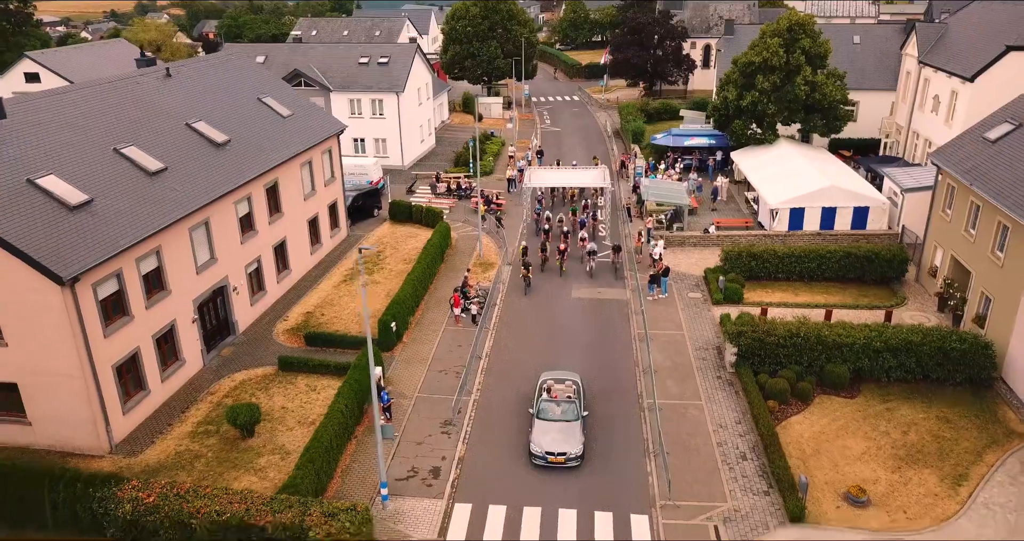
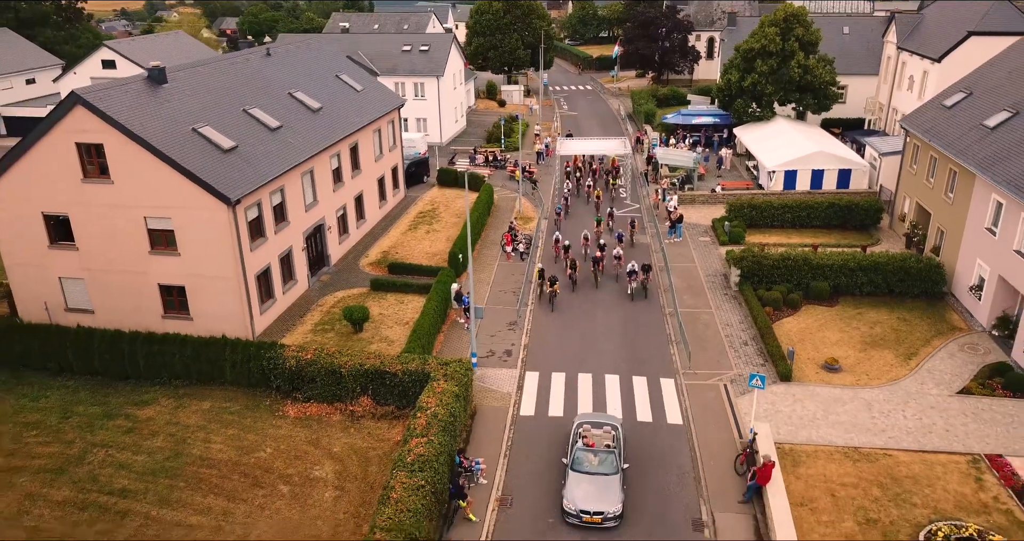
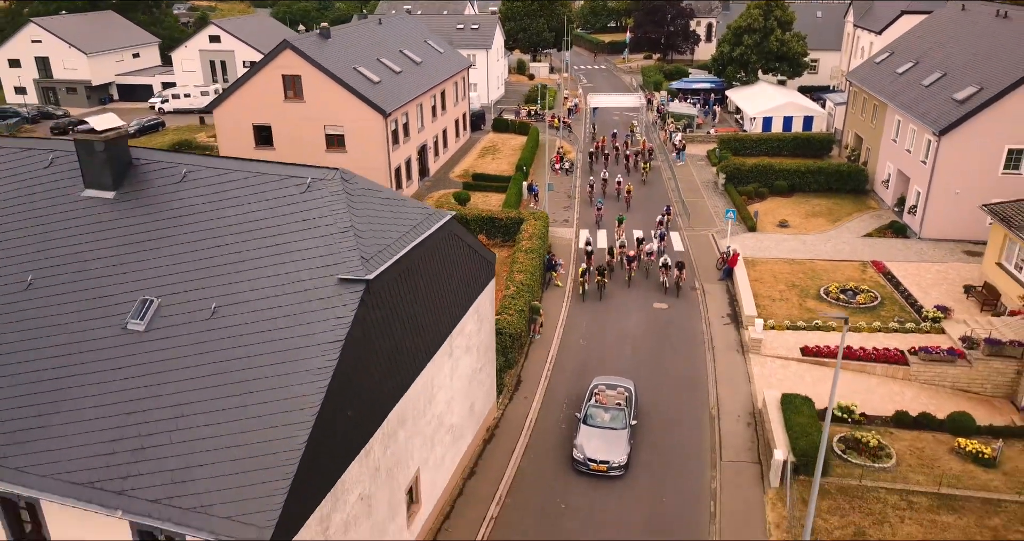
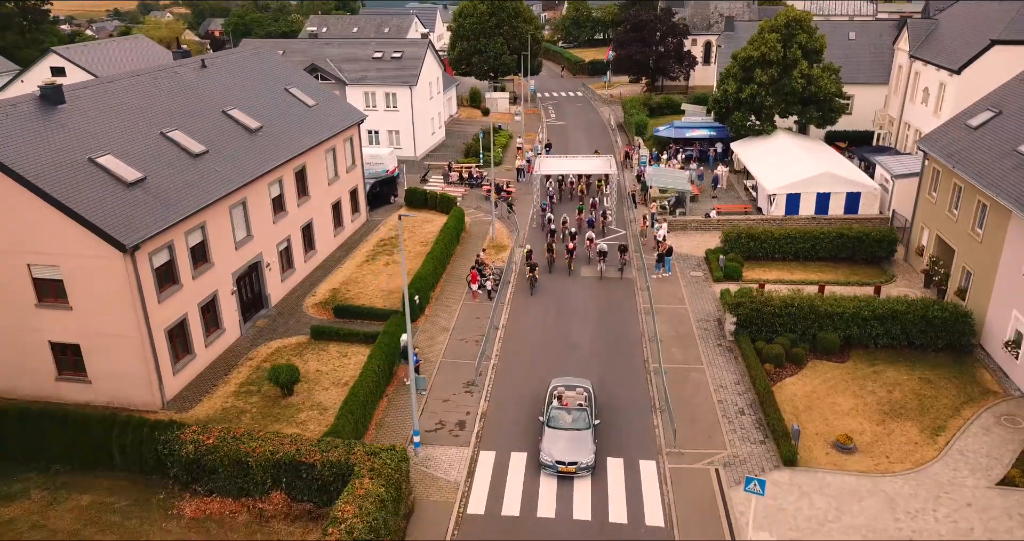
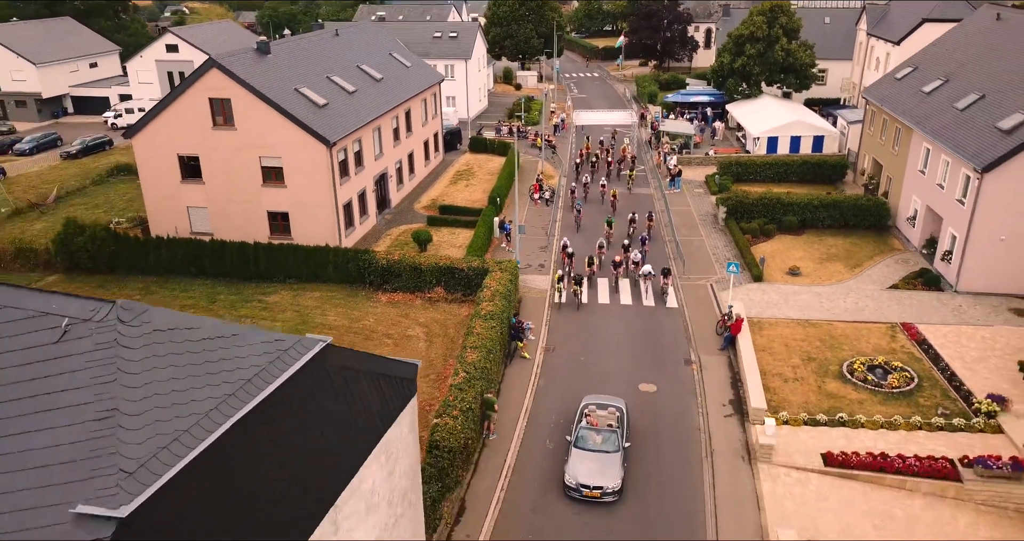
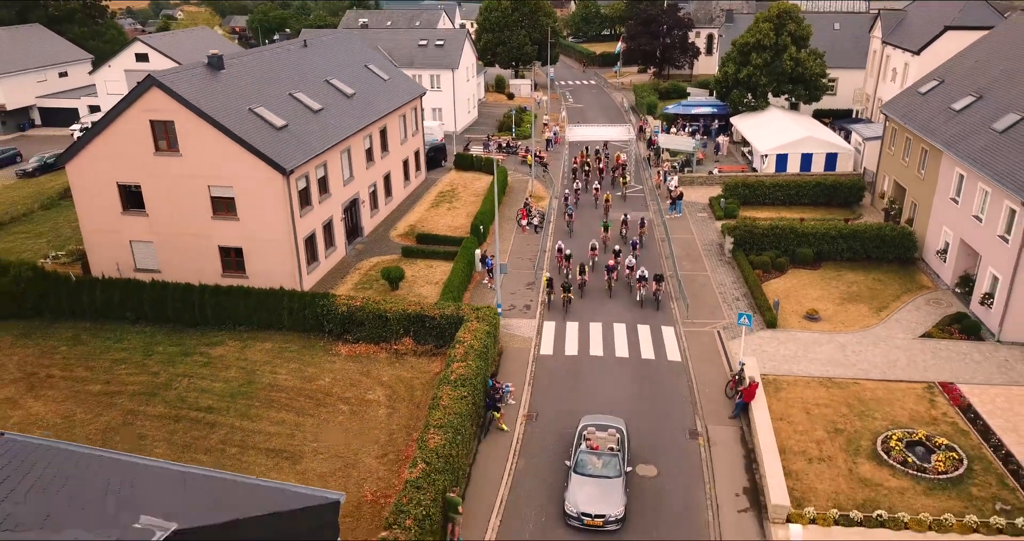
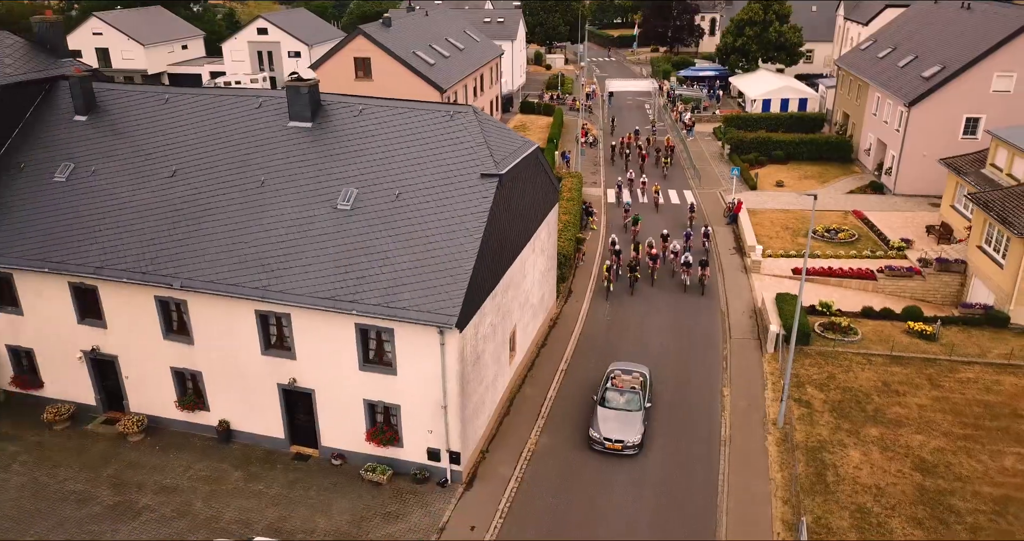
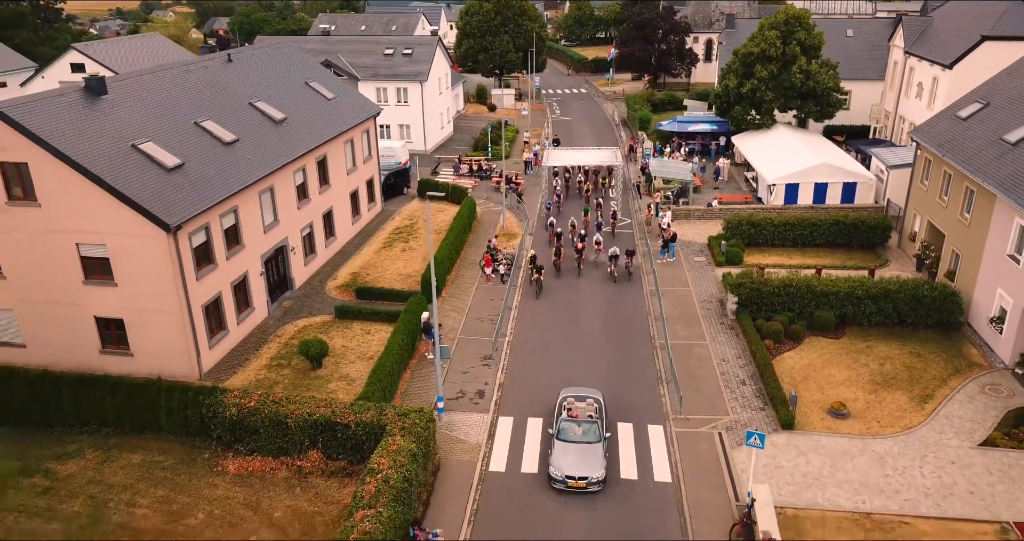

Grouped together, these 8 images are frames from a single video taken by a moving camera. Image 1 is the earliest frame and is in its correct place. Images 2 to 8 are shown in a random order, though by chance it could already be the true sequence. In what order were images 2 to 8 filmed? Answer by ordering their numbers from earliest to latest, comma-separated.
4, 8, 2, 6, 5, 3, 7
